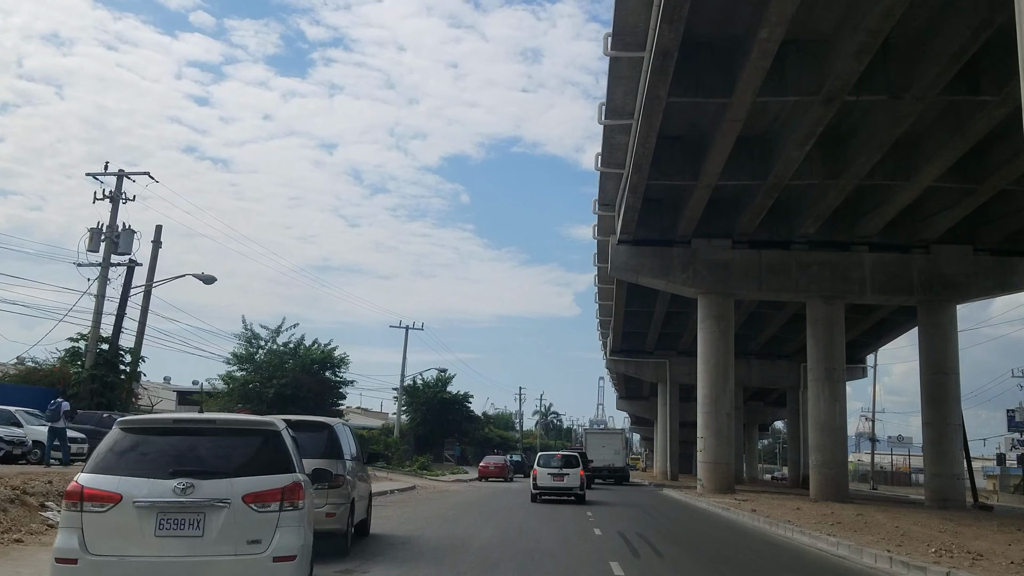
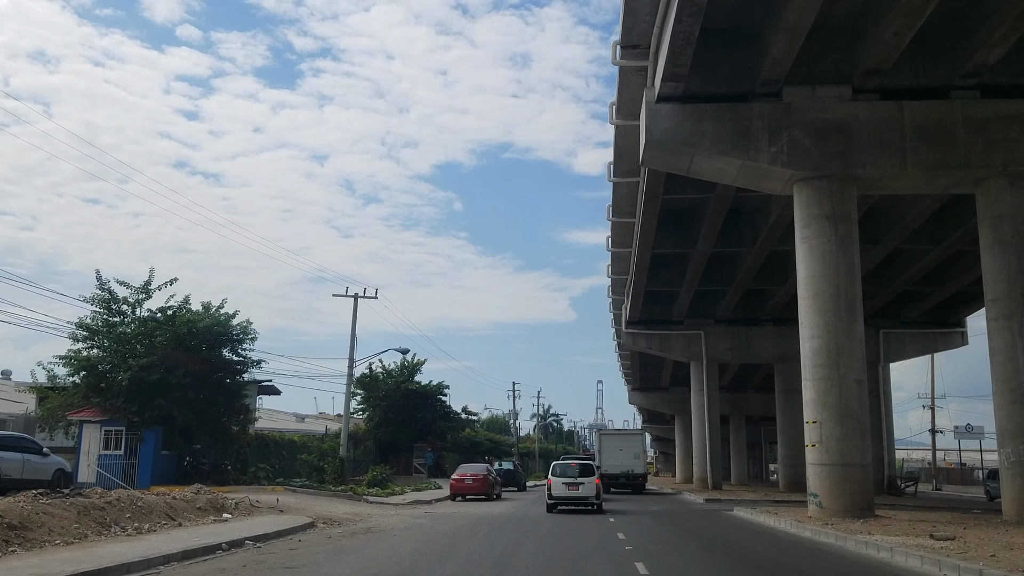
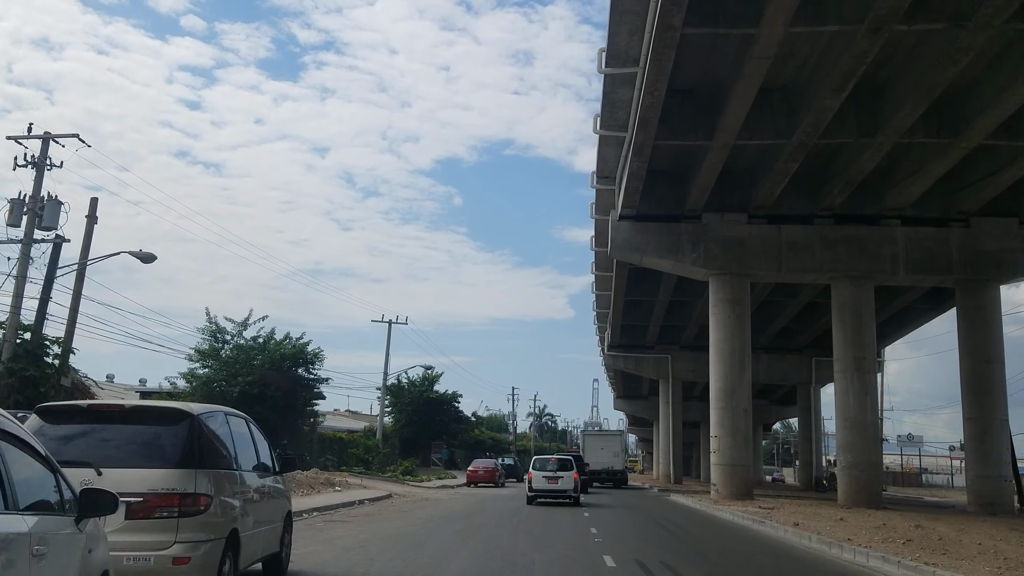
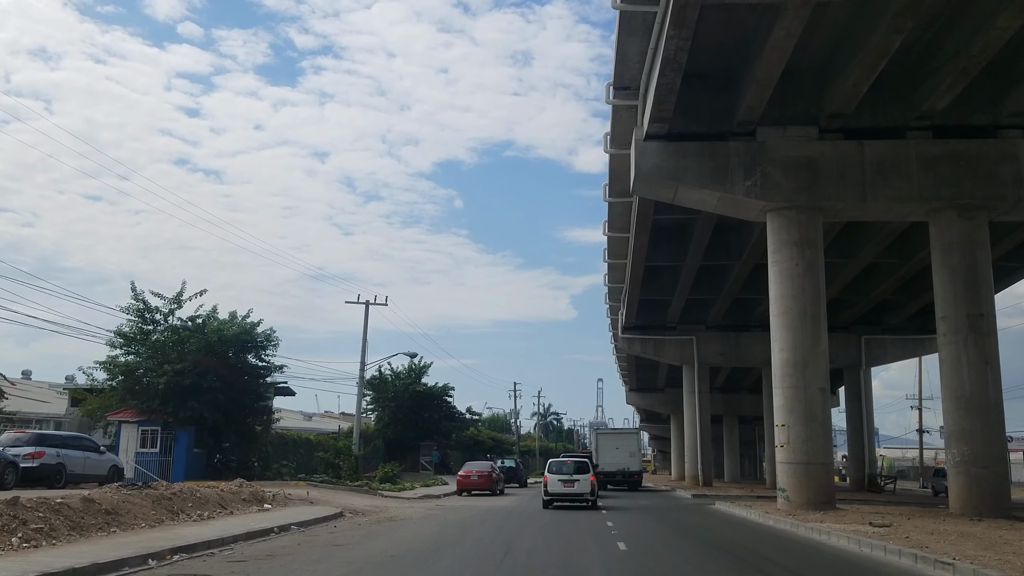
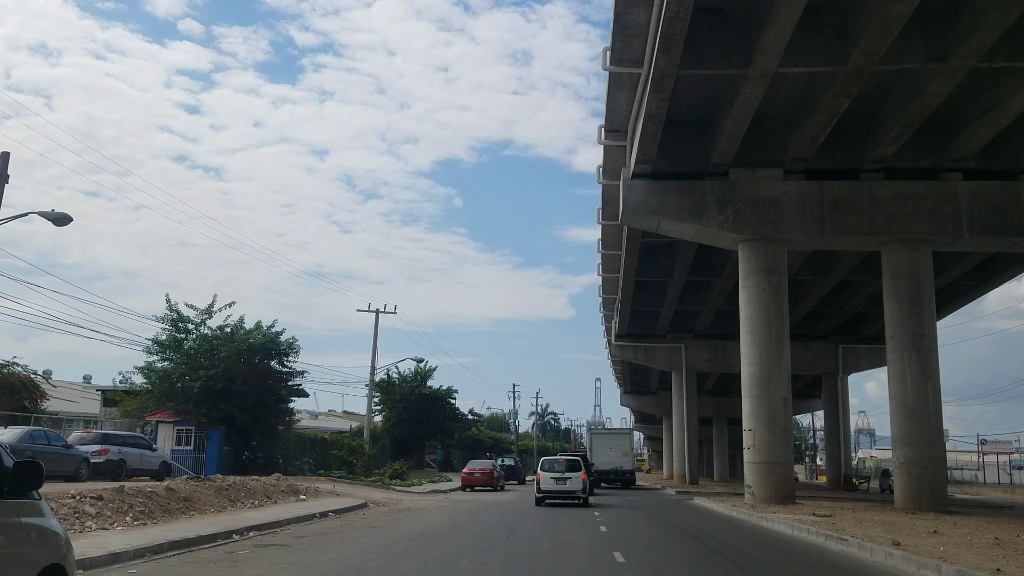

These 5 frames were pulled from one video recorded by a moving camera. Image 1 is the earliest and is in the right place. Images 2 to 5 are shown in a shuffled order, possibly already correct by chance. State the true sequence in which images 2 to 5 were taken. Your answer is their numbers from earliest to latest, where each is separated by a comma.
3, 5, 4, 2
